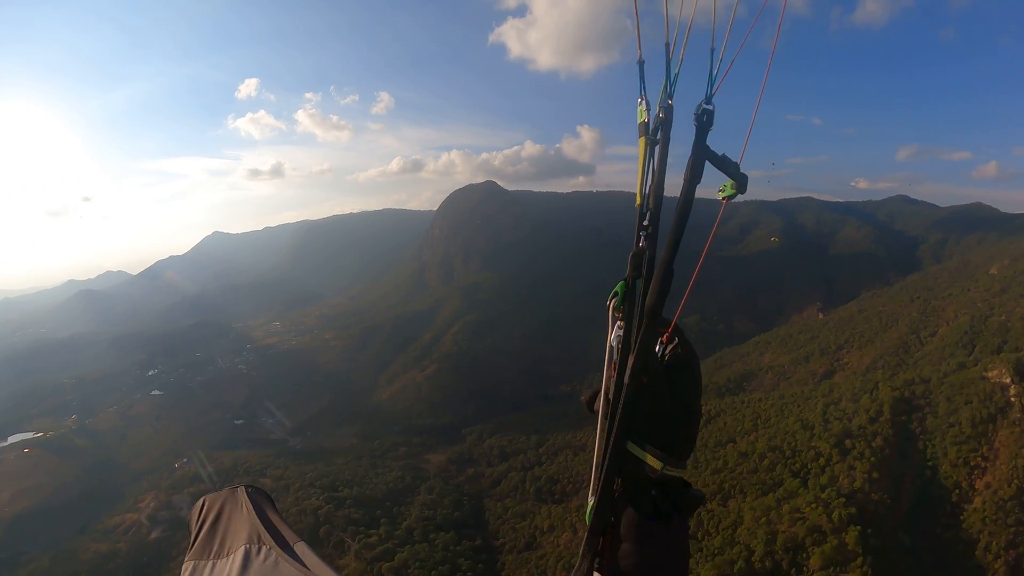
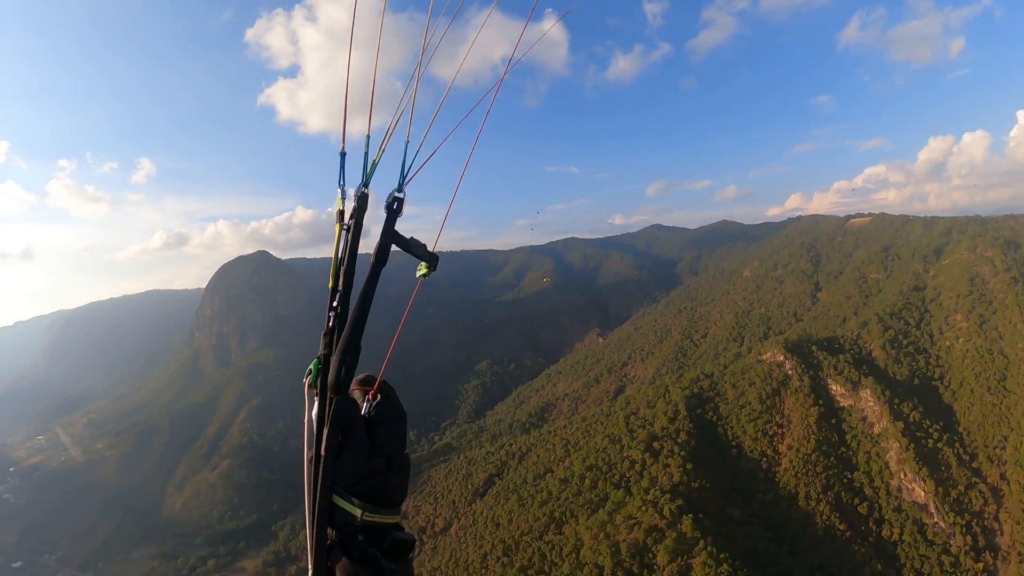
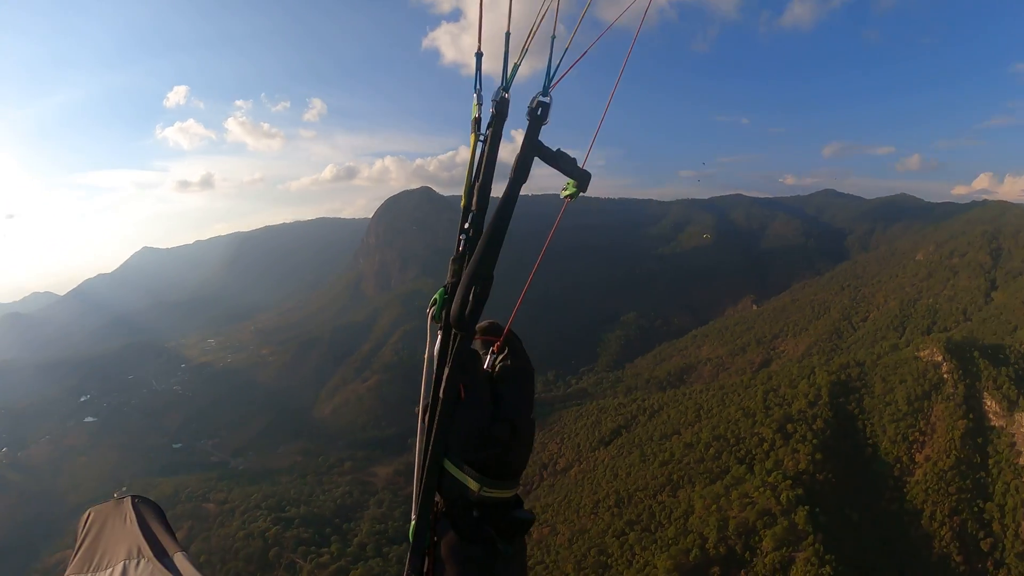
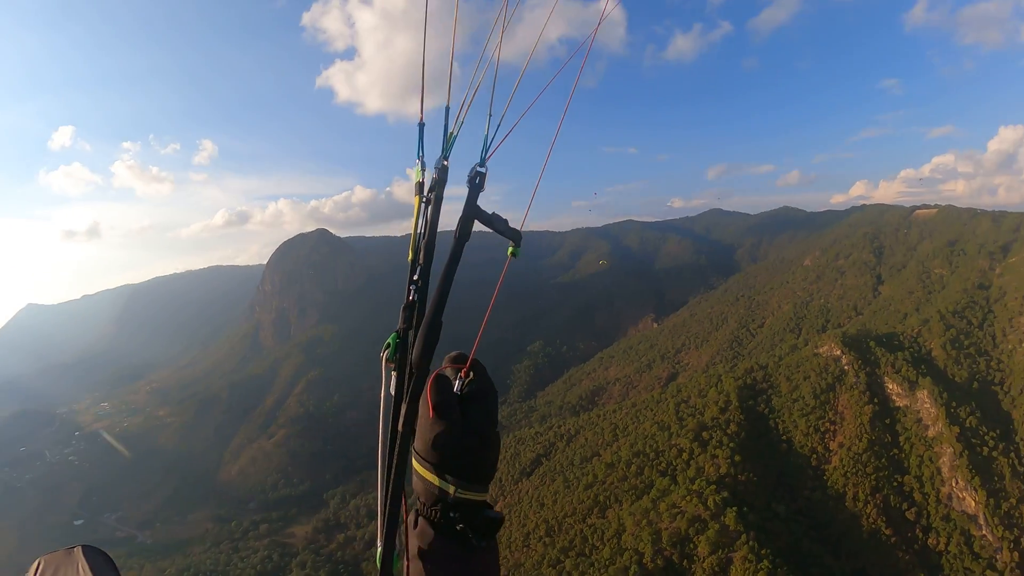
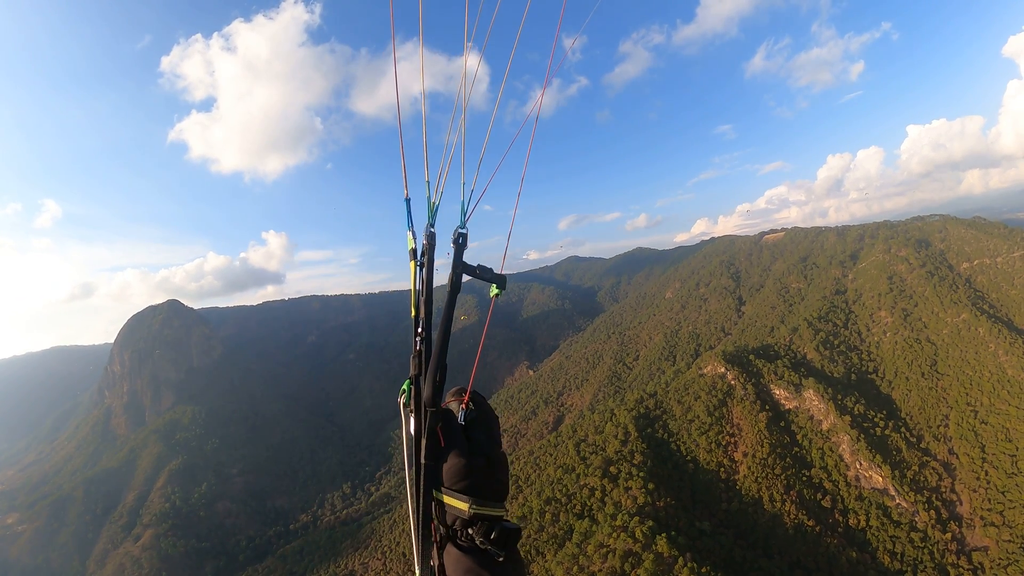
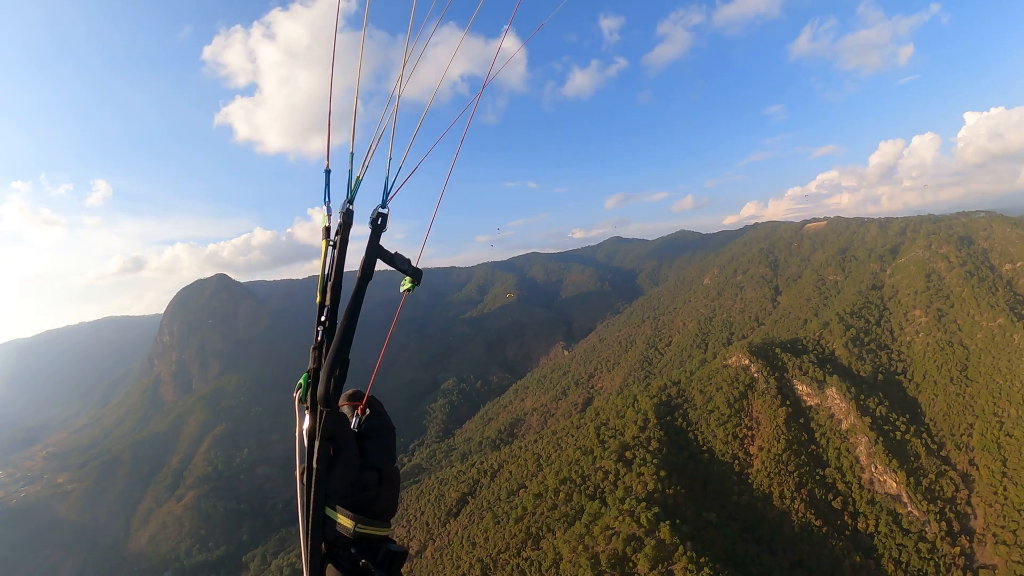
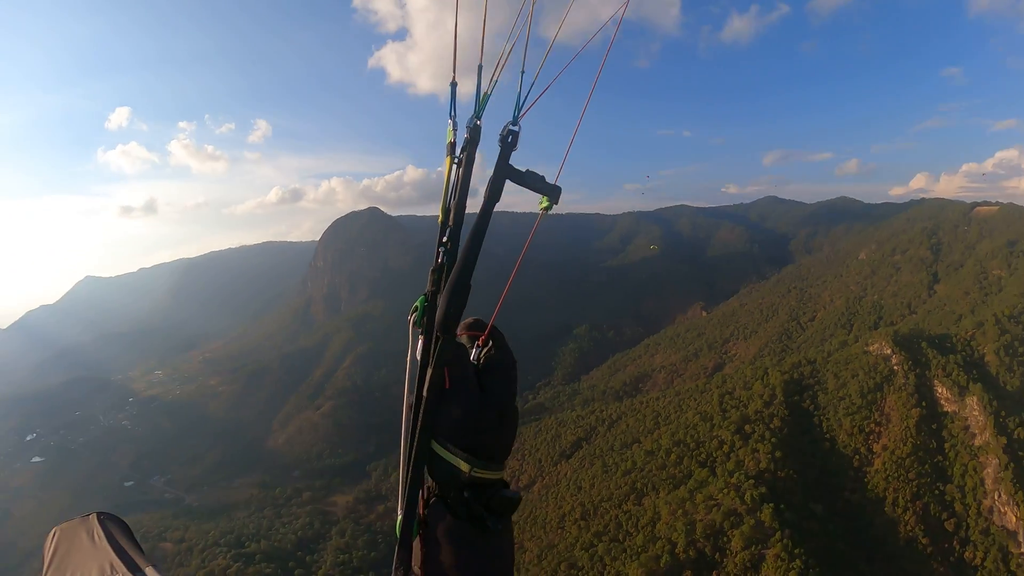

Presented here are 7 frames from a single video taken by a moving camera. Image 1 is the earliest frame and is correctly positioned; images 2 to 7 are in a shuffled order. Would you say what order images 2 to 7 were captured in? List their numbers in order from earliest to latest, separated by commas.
3, 7, 4, 2, 6, 5
